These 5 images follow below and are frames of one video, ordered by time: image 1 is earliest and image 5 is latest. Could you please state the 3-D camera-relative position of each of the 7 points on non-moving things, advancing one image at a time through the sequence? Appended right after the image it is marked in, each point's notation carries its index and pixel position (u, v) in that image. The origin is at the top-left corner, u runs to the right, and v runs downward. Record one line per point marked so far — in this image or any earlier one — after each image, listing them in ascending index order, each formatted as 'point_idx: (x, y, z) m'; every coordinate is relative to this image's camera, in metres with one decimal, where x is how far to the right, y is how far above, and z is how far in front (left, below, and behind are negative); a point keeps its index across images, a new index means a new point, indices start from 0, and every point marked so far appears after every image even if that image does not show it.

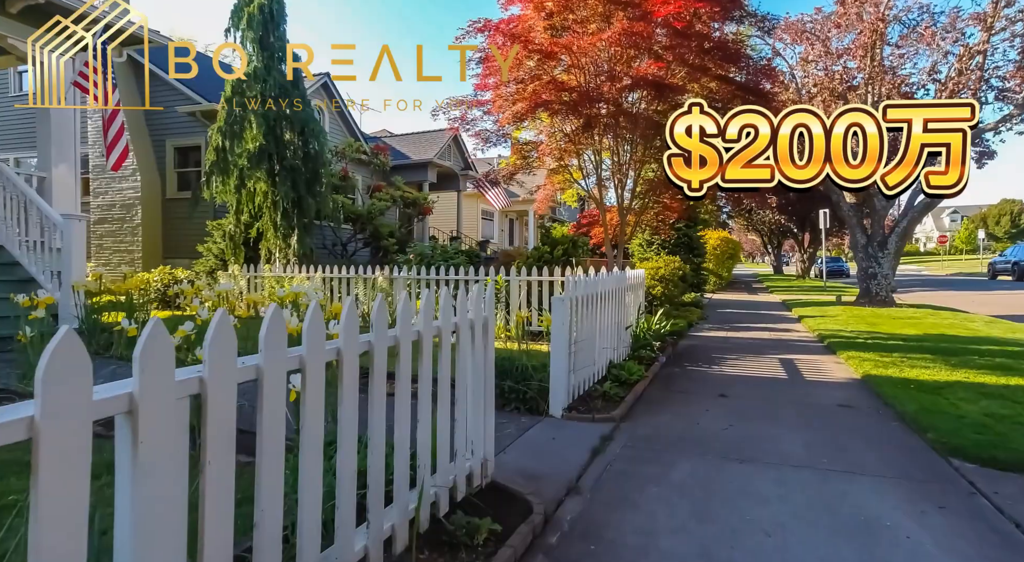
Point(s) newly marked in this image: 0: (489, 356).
0: (-0.1, -0.4, +3.7) m
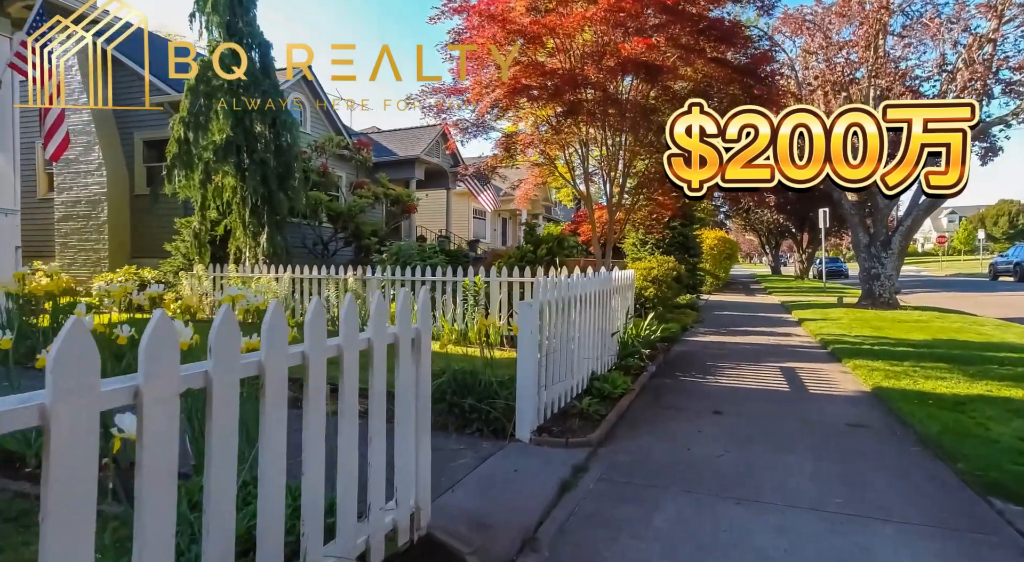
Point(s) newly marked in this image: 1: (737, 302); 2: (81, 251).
0: (-0.4, -0.4, +2.9) m
1: (+6.7, -0.6, +19.5) m
2: (-9.6, +0.7, +14.6) m
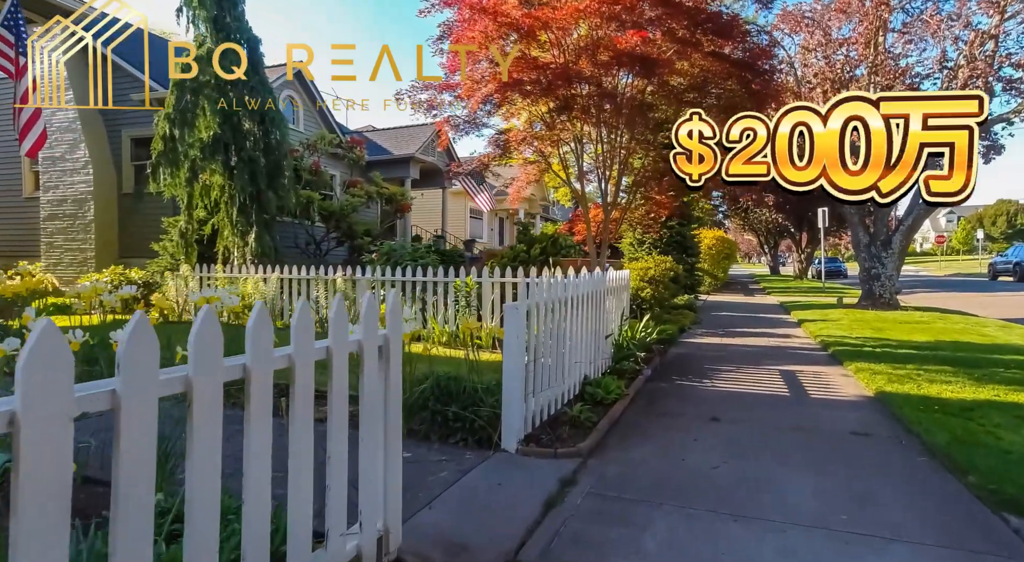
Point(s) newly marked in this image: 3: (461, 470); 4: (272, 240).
0: (-0.5, -0.4, +2.7) m
1: (+6.6, -0.6, +19.3) m
2: (-9.7, +0.7, +14.4) m
3: (-0.3, -1.1, +4.0) m
4: (-4.5, +0.8, +12.3) m
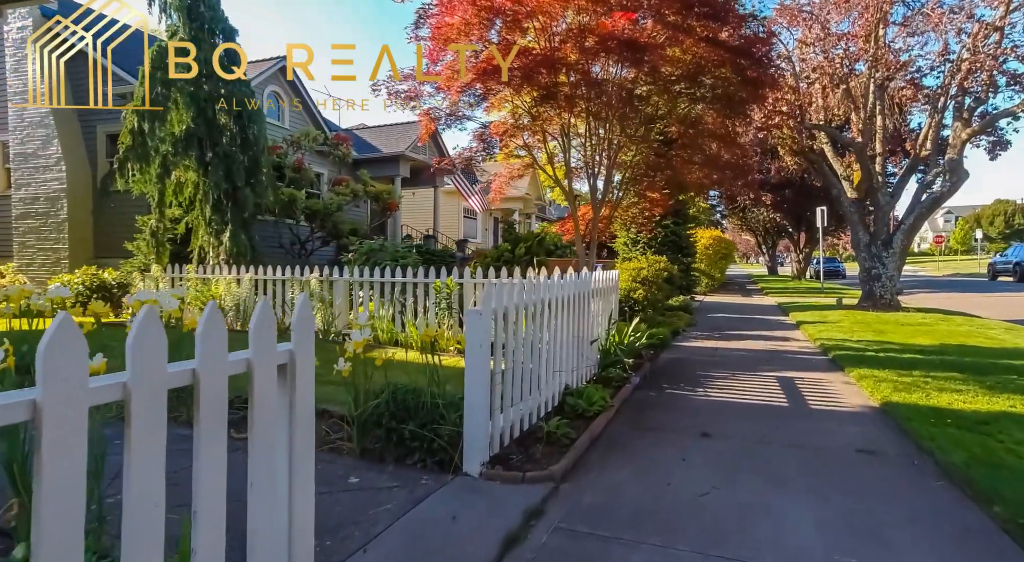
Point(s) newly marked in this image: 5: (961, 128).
0: (-0.7, -0.4, +2.2) m
1: (+6.3, -0.7, +18.8) m
2: (-10.0, +0.6, +13.9) m
3: (-0.5, -1.2, +3.5) m
4: (-4.8, +0.8, +11.8) m
5: (+9.9, +3.4, +14.4) m
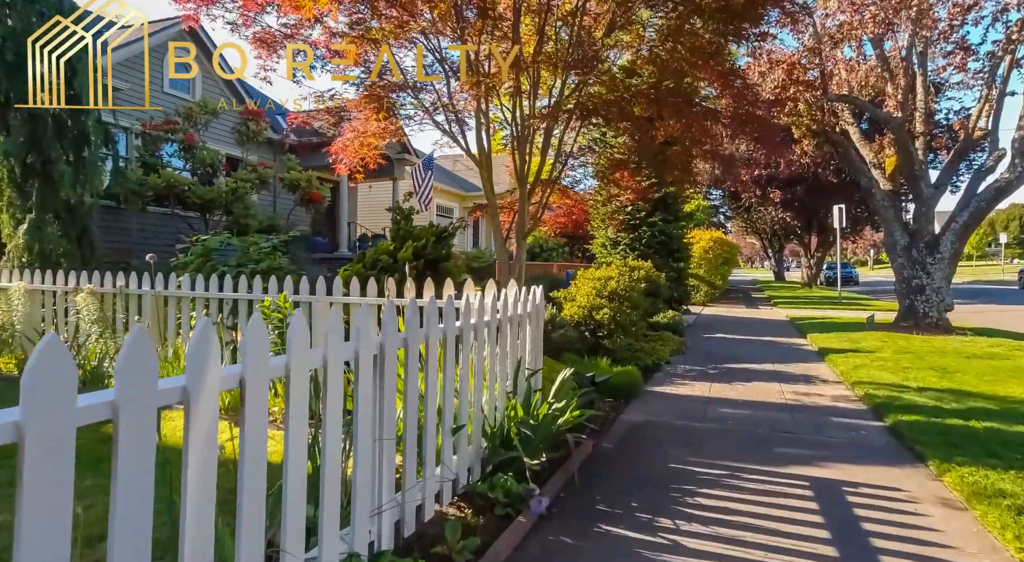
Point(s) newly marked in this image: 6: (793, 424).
0: (-1.8, -0.6, -1.1) m
1: (+5.3, -0.9, +15.5) m
2: (-11.0, +0.5, +10.7) m
3: (-1.7, -1.3, +0.2) m
4: (-5.8, +0.6, +8.6) m
5: (+8.9, +3.1, +11.1) m
6: (+2.4, -1.2, +5.5) m
